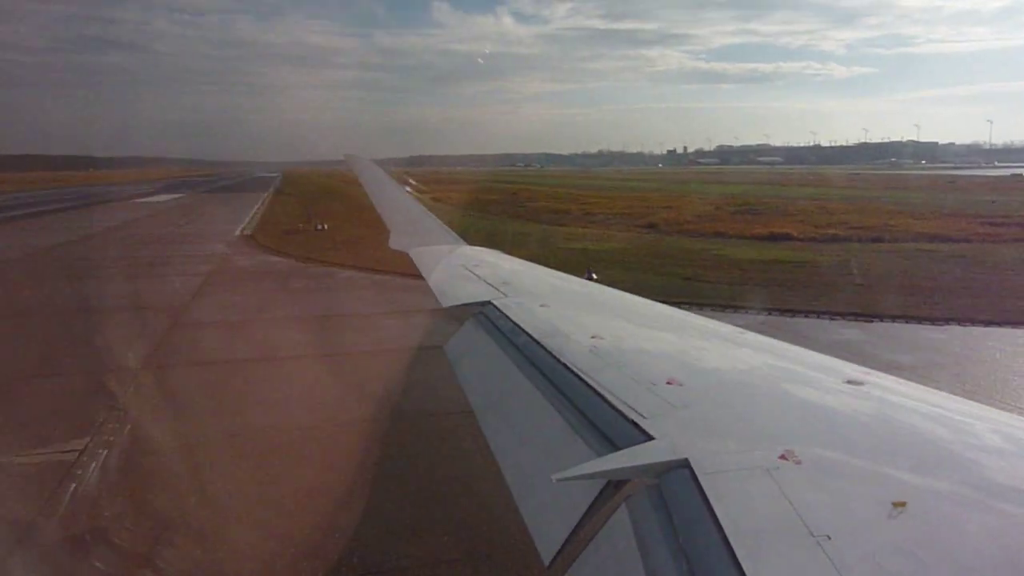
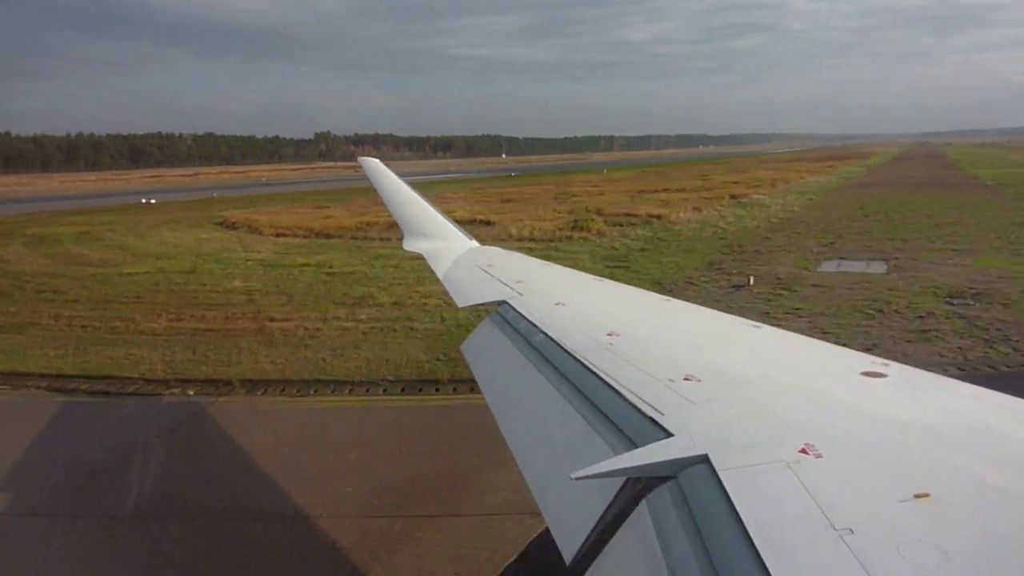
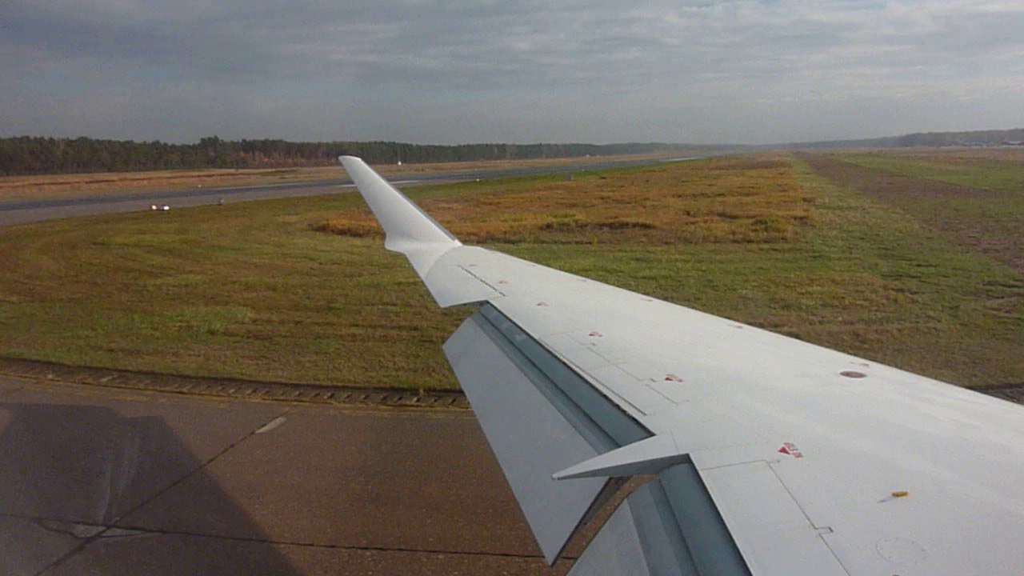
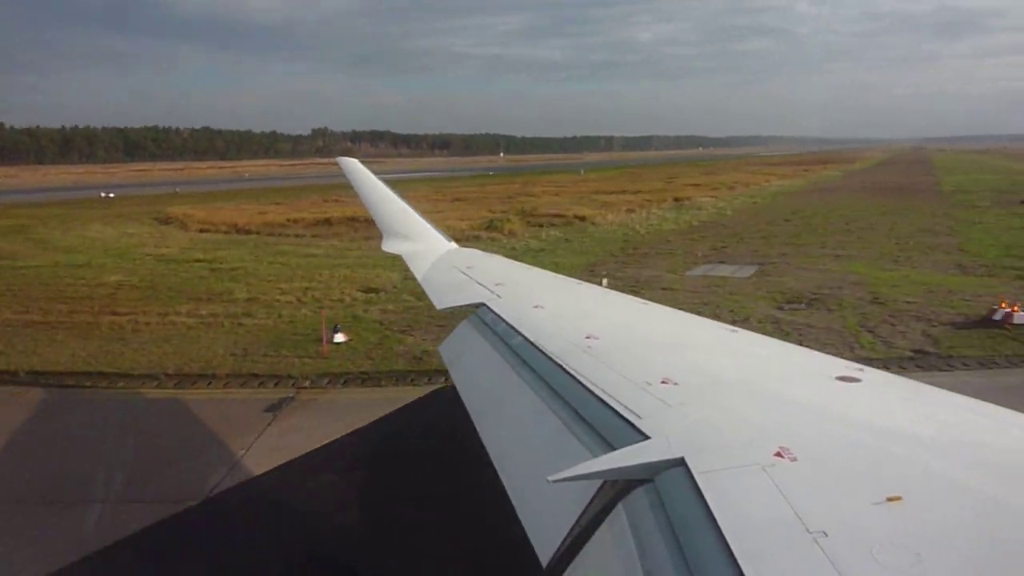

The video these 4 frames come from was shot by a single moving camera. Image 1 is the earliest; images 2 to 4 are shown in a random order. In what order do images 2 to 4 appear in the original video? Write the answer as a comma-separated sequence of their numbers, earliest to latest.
3, 2, 4
